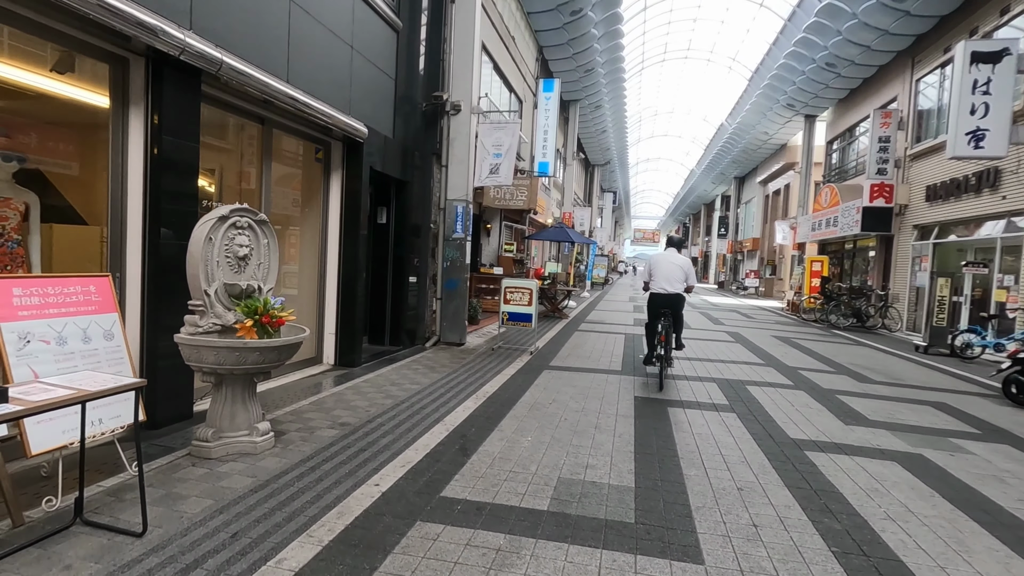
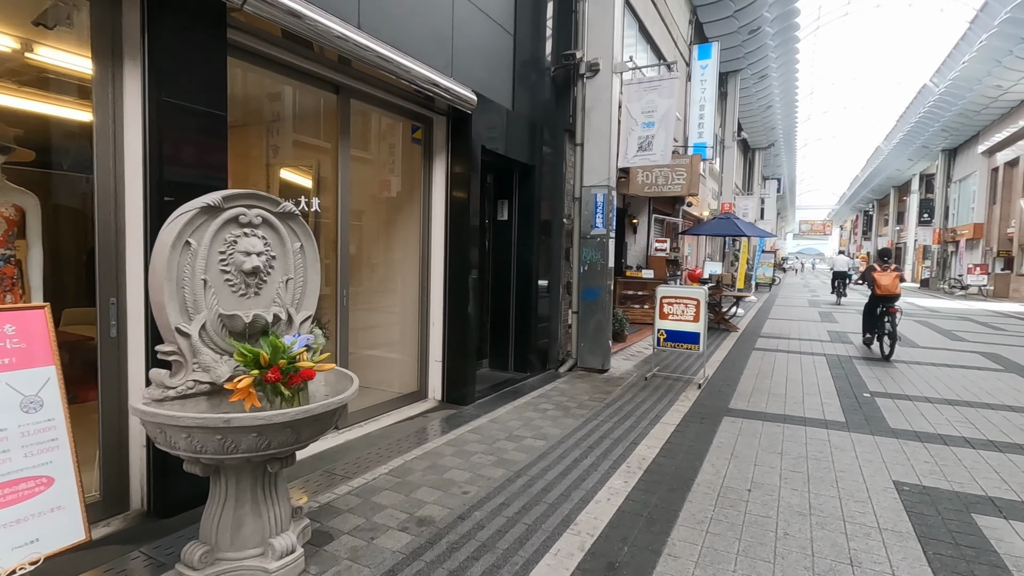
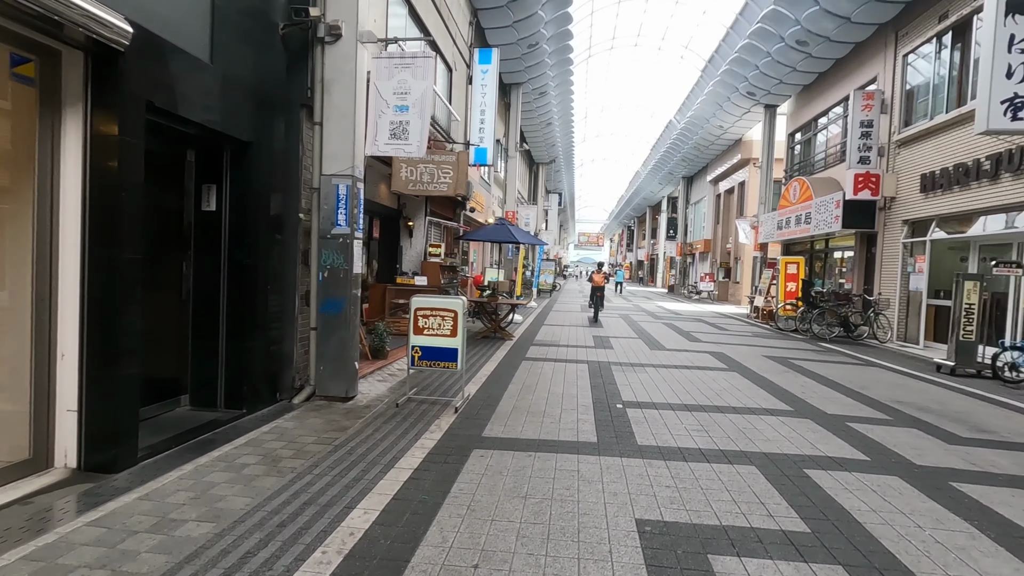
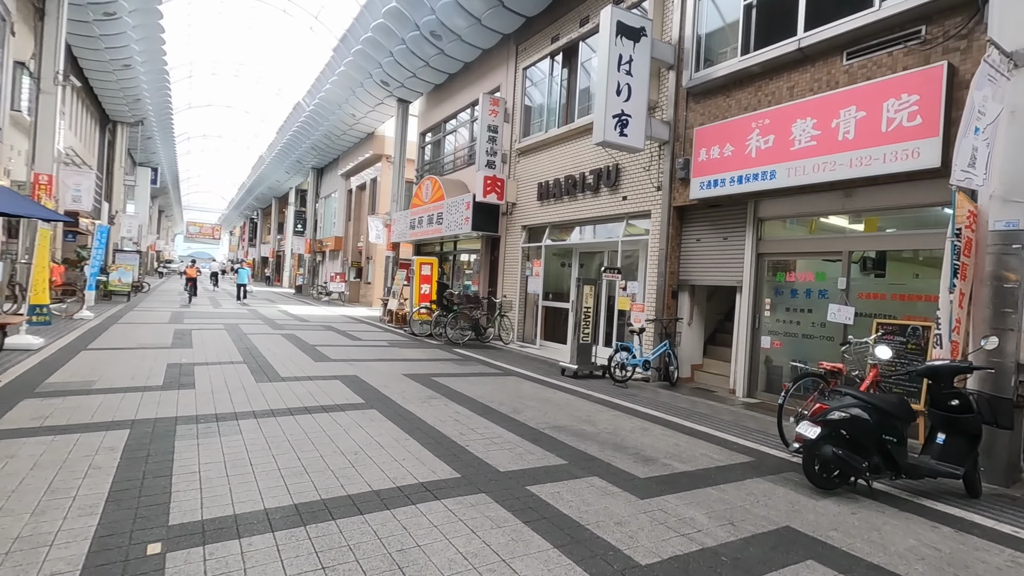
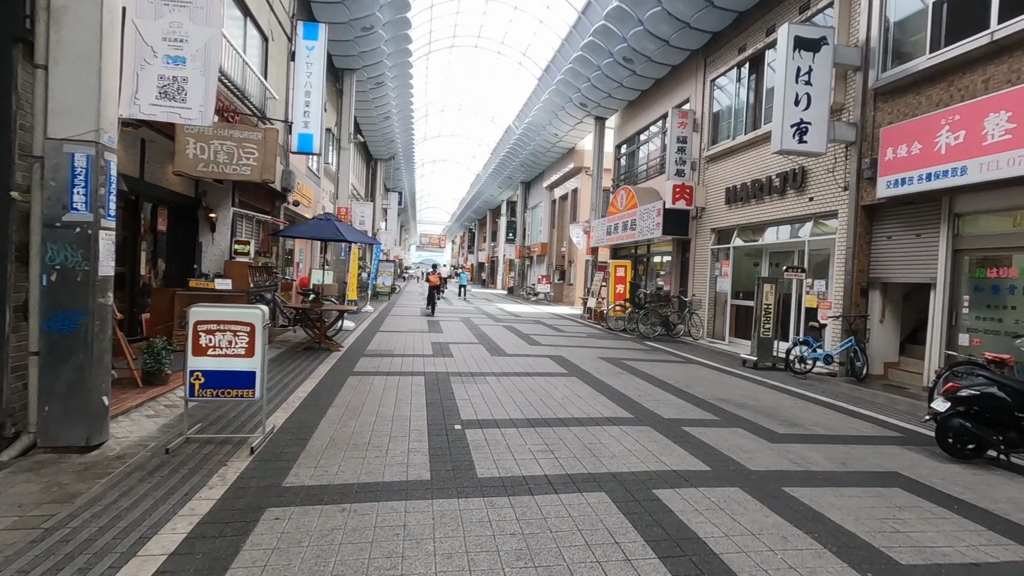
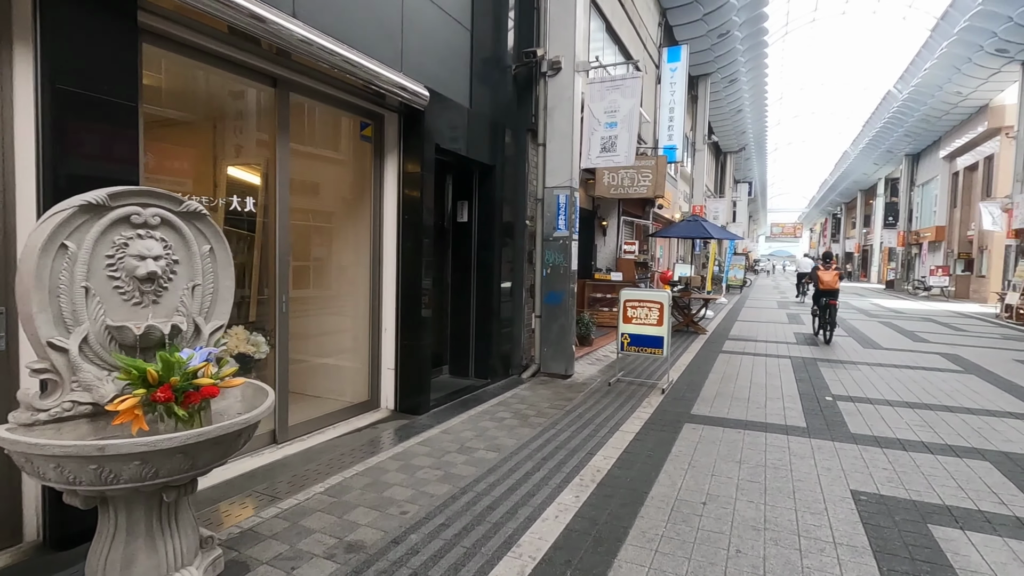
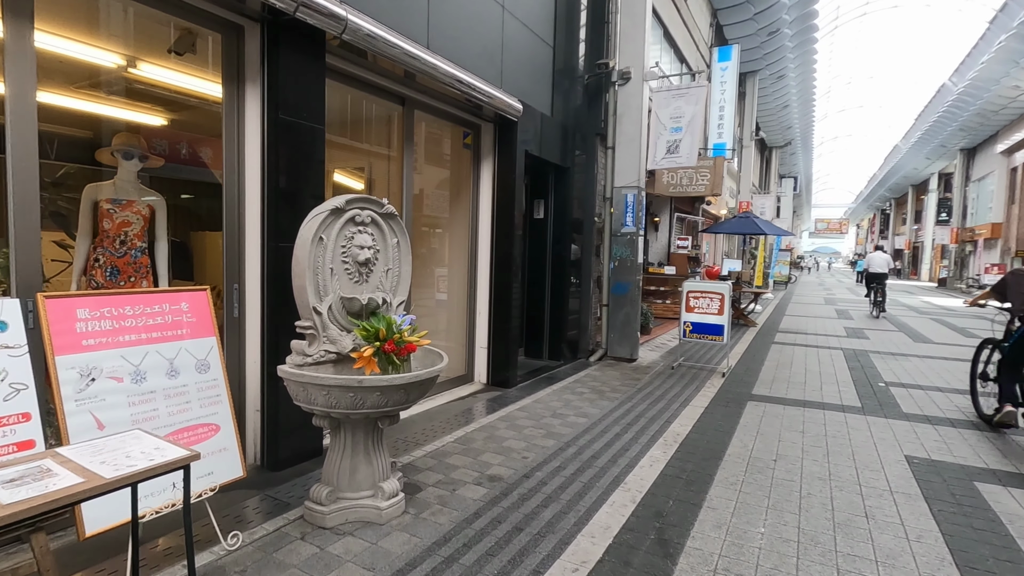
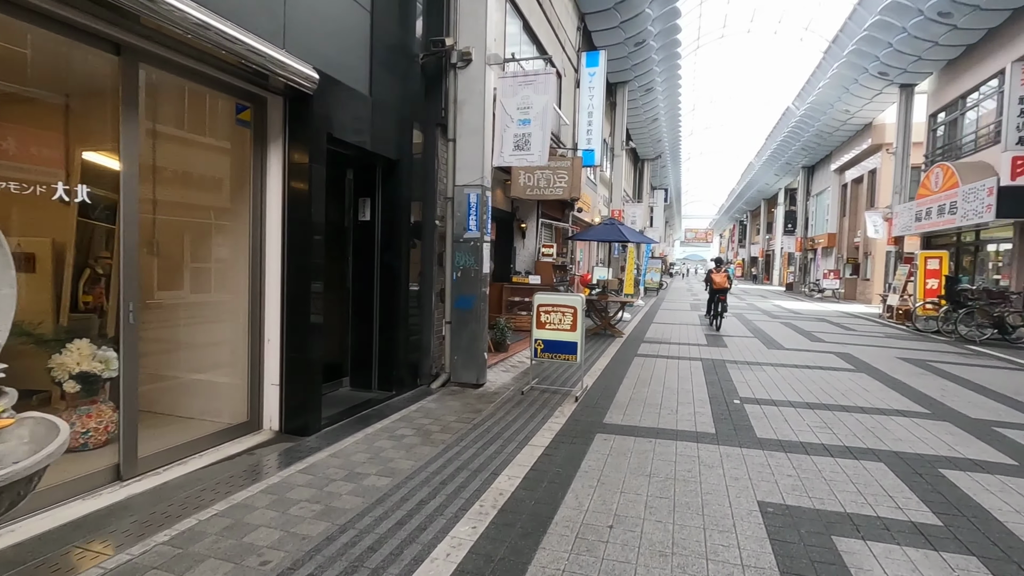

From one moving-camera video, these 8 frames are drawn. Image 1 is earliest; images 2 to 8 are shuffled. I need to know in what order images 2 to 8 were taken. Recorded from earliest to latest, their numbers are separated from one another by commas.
7, 2, 6, 8, 3, 5, 4
